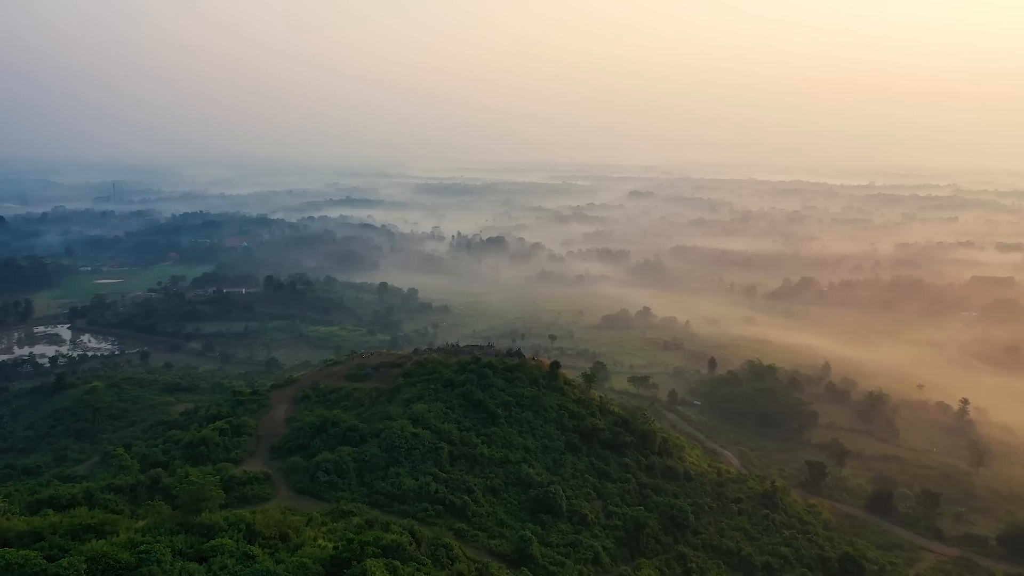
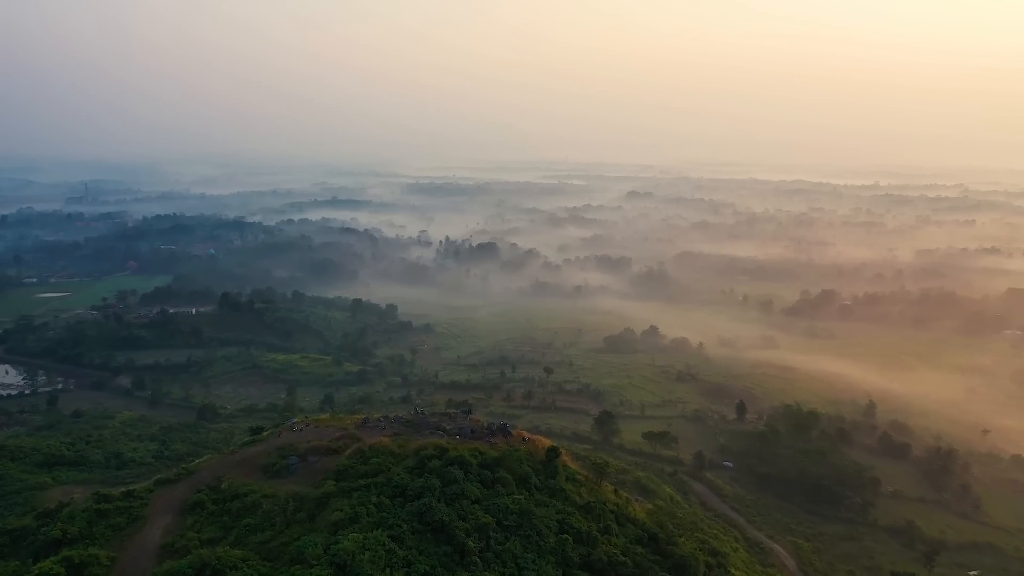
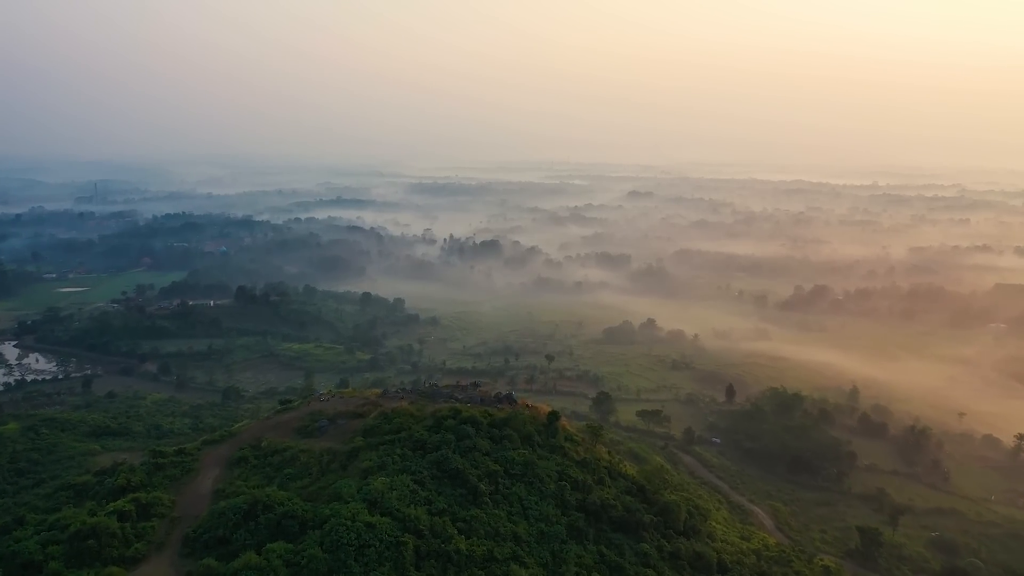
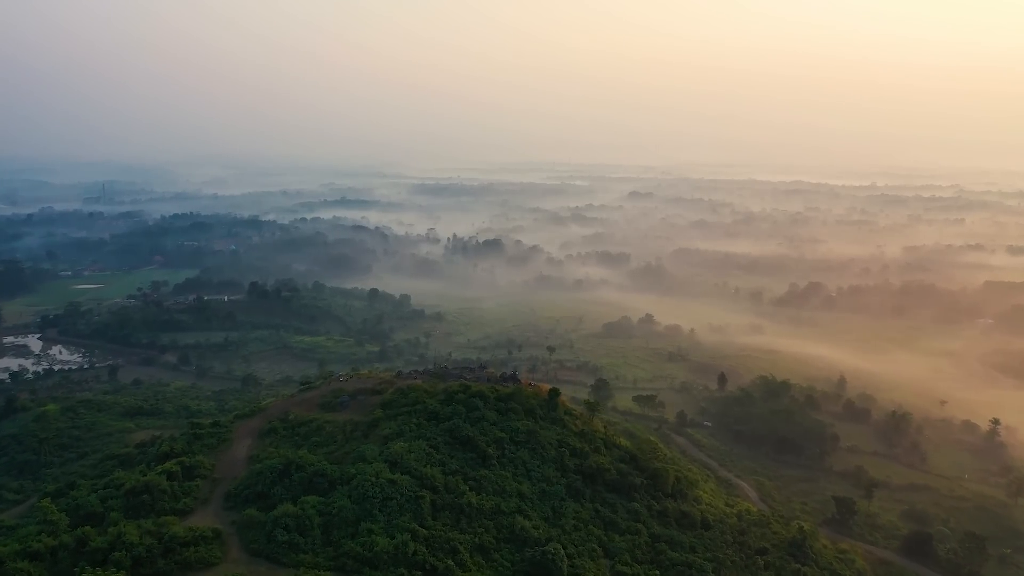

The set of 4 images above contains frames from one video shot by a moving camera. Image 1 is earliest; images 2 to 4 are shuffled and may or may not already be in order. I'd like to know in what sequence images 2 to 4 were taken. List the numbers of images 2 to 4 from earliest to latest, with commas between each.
4, 3, 2
